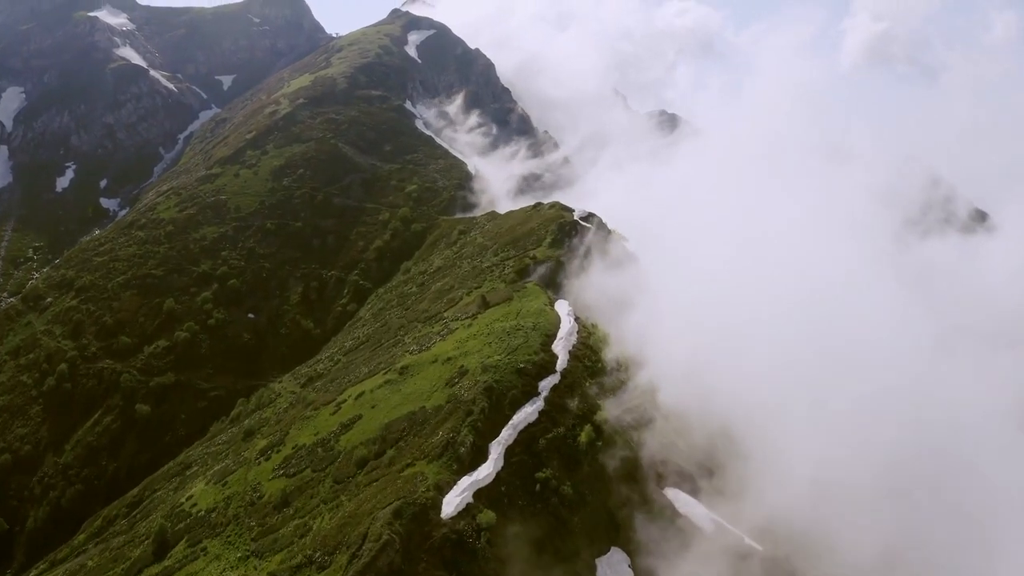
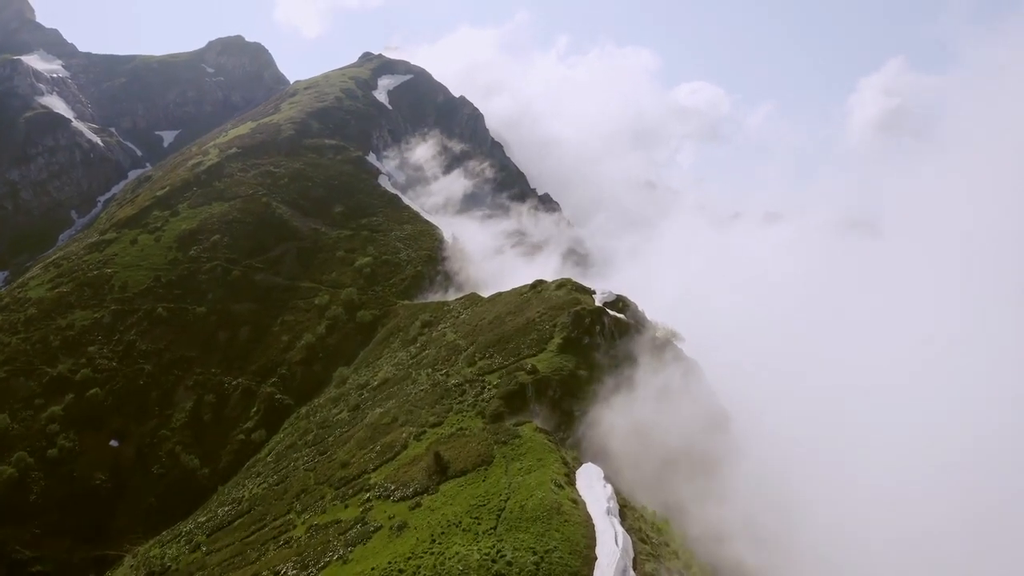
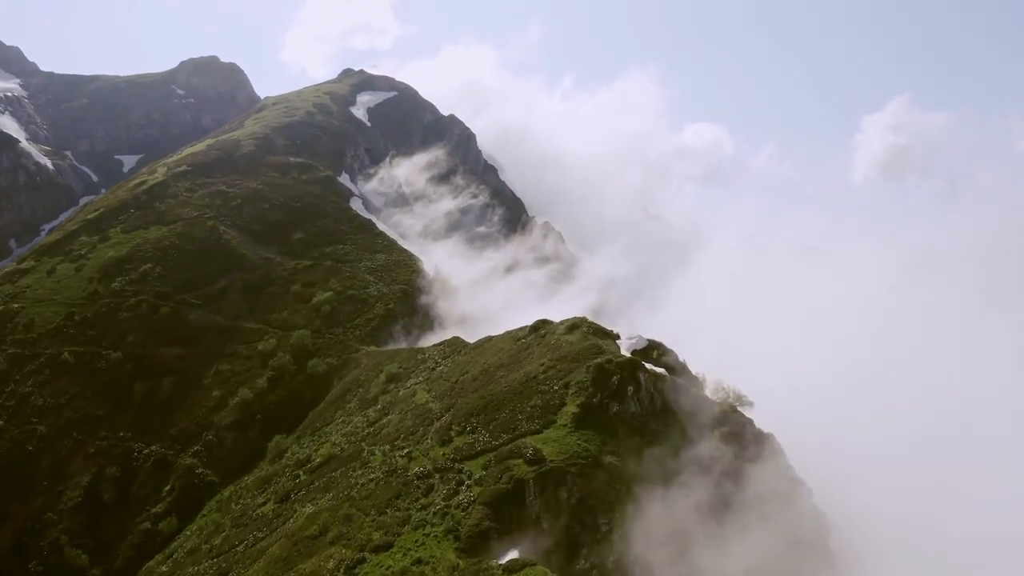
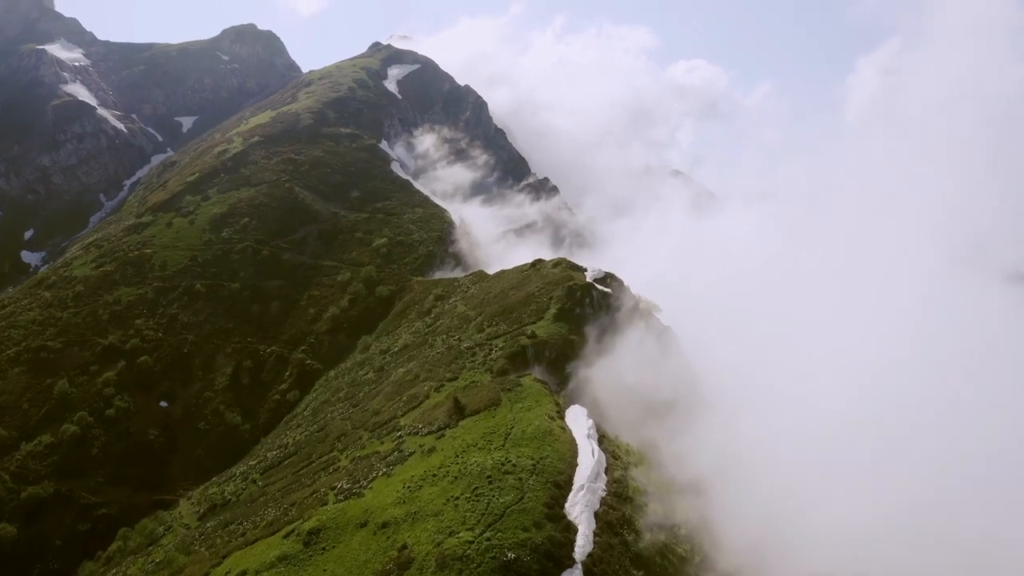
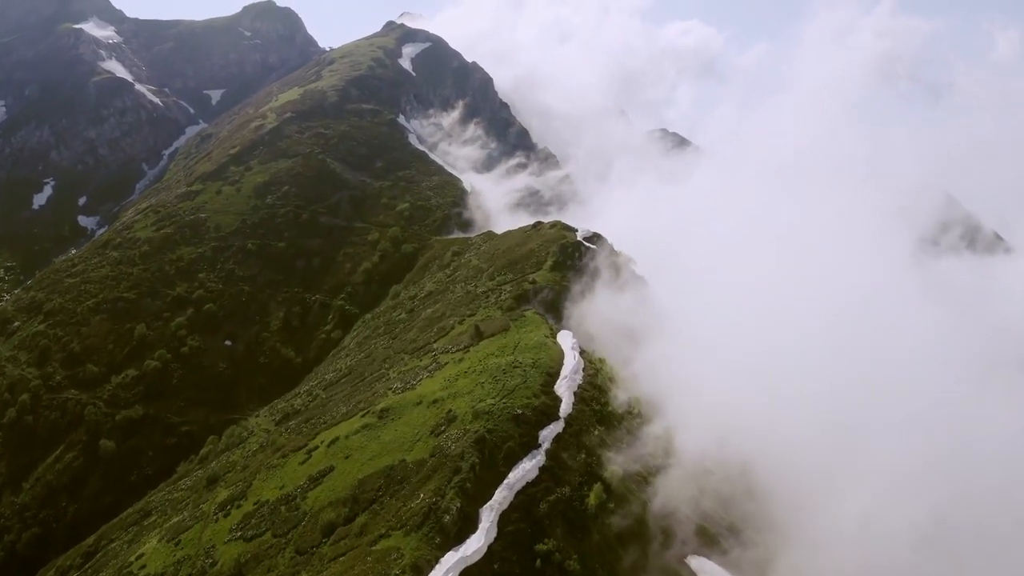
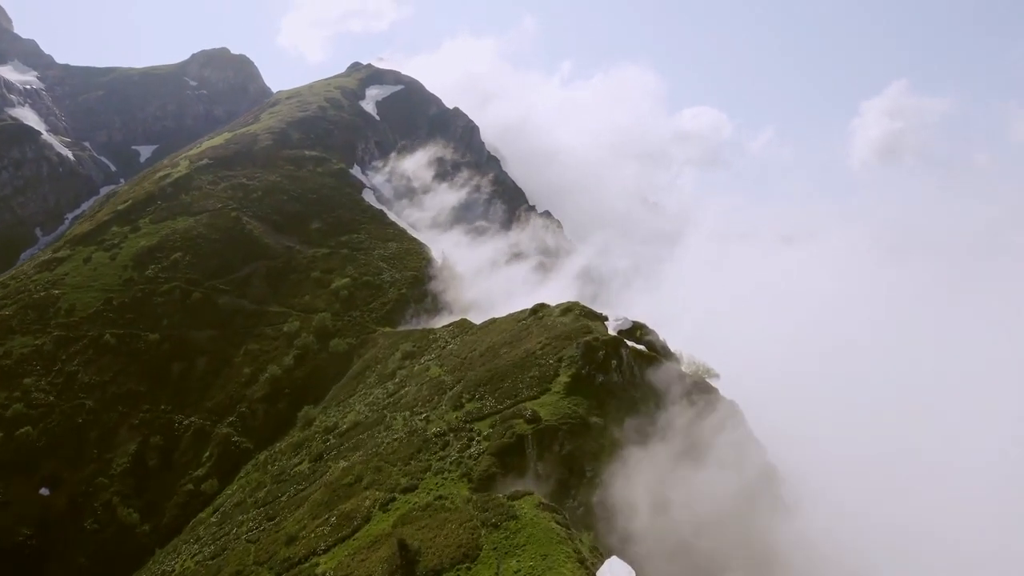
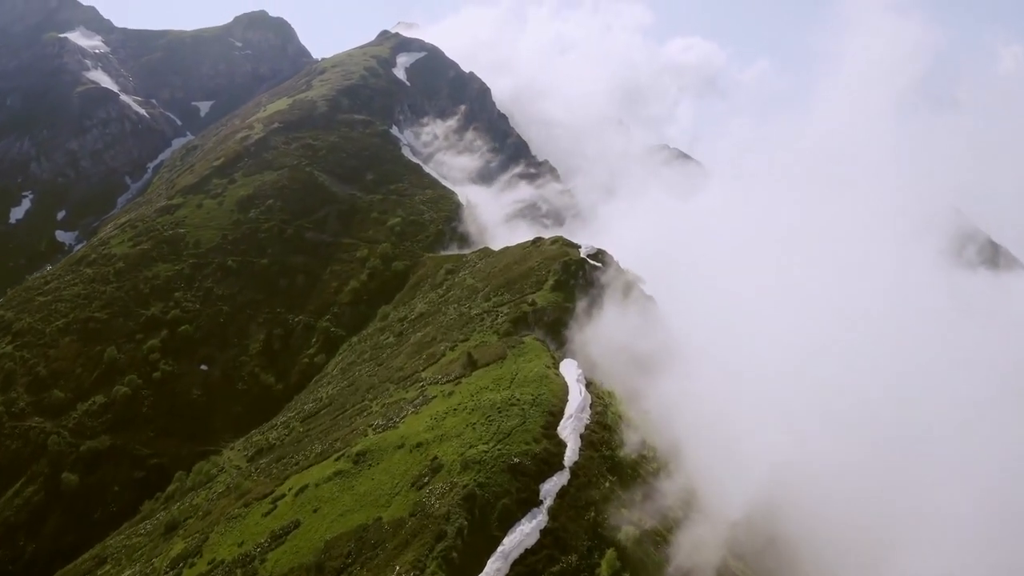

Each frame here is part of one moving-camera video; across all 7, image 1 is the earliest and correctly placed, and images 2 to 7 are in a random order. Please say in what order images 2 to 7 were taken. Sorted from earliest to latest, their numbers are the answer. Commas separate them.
5, 7, 4, 2, 6, 3
